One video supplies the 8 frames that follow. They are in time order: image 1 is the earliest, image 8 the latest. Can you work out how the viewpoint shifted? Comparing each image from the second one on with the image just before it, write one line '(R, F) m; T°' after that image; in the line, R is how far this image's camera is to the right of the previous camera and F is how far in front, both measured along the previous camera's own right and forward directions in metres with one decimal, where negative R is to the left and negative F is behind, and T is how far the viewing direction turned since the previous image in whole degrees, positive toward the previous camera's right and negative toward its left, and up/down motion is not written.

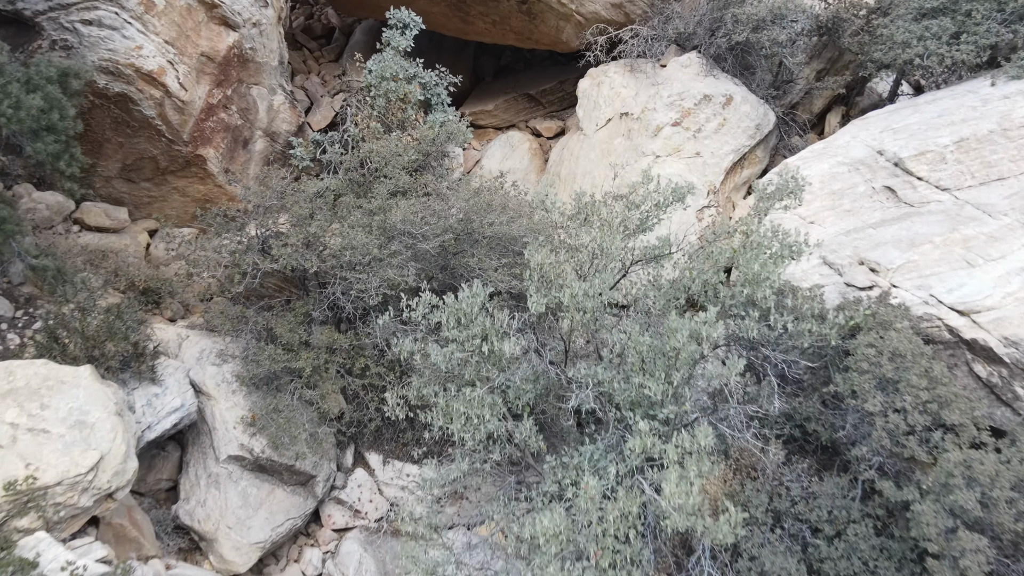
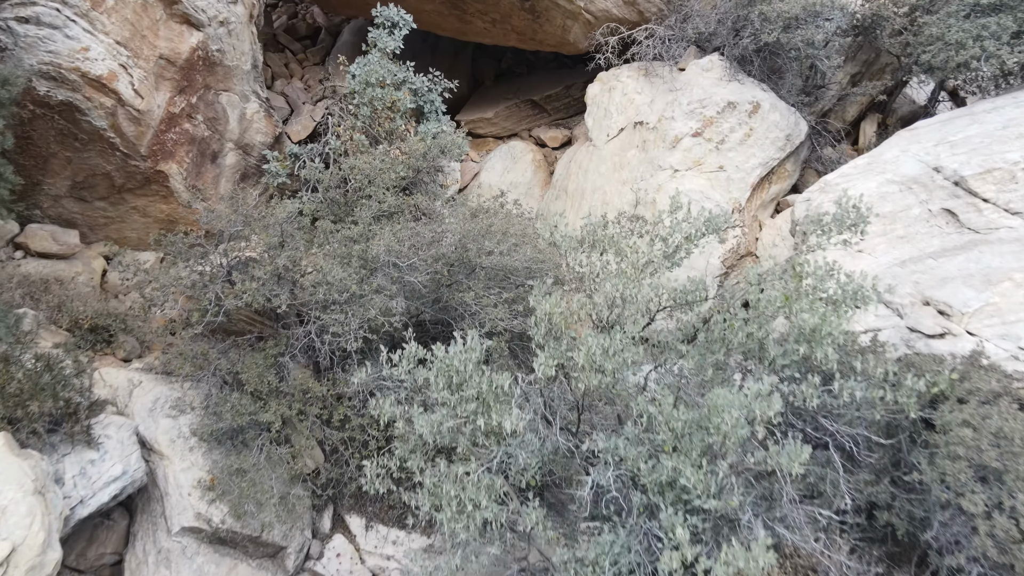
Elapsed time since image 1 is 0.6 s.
(0.0, +0.5) m; 0°
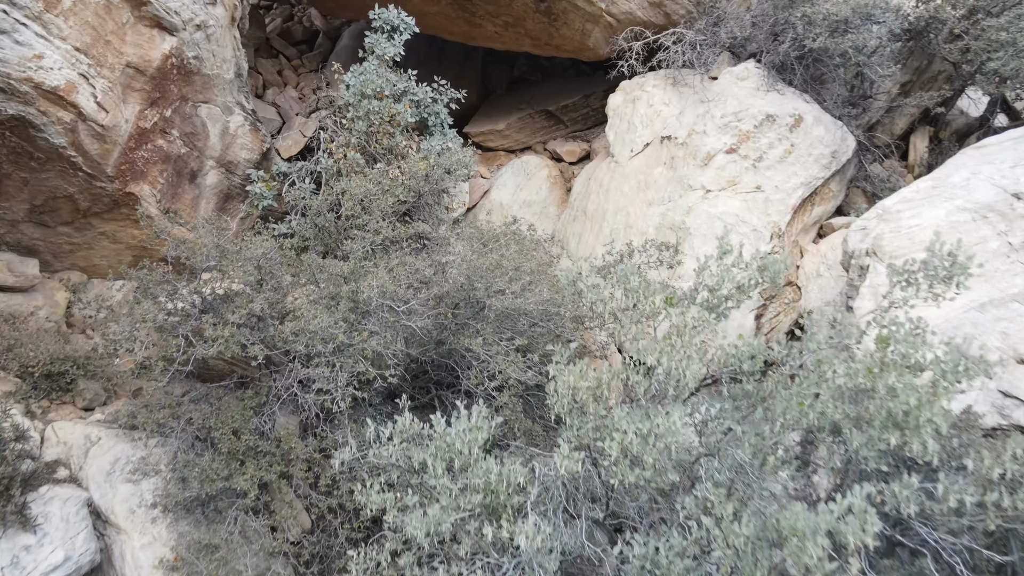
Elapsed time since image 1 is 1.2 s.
(0.0, +0.4) m; -1°
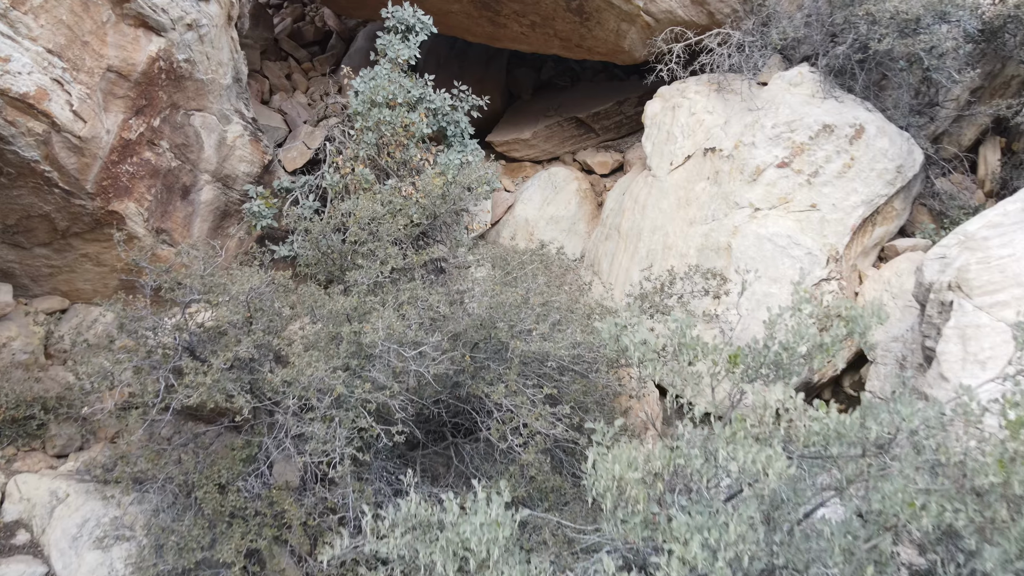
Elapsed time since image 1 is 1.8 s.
(0.0, +0.4) m; -1°
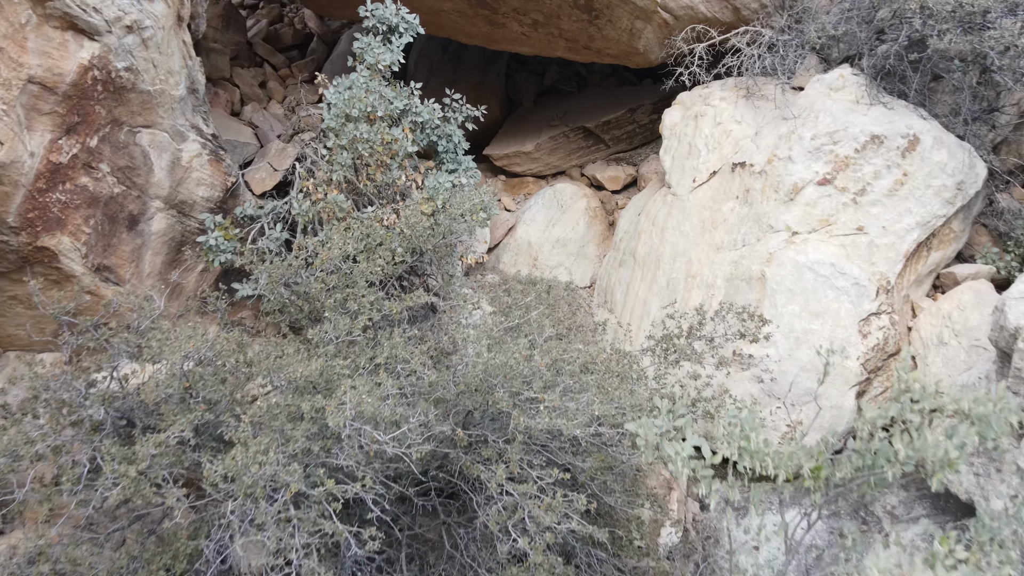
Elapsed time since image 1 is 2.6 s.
(0.0, +0.4) m; 0°
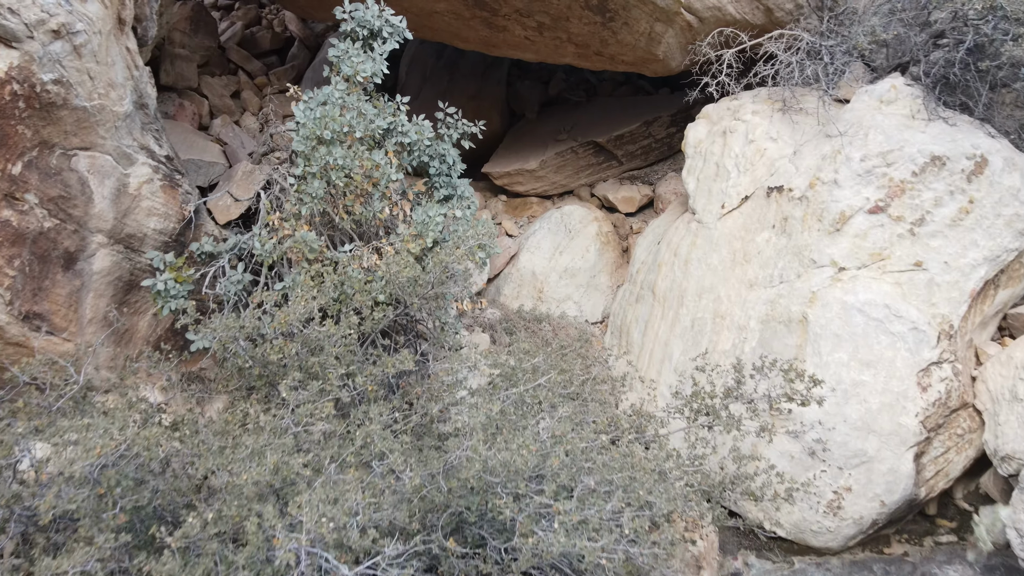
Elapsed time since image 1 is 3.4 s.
(0.0, +0.4) m; 0°
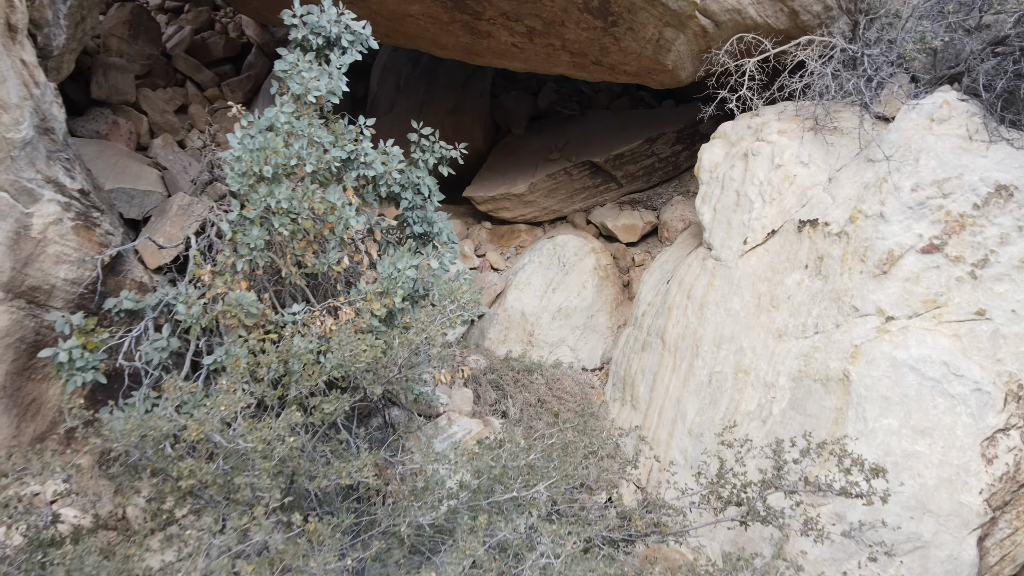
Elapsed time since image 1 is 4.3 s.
(0.0, +0.4) m; +1°
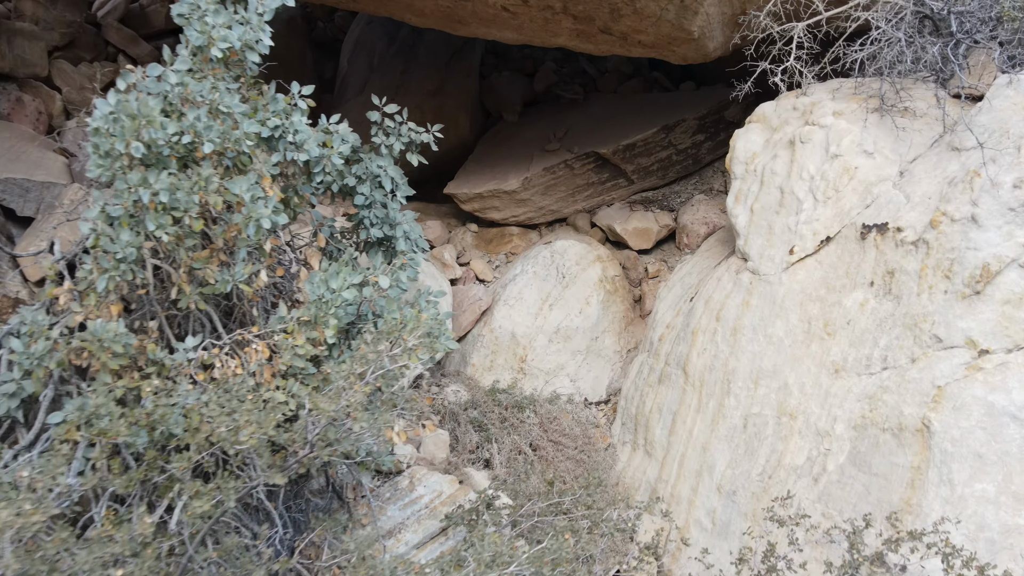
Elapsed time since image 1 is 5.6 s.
(0.0, +0.5) m; 0°
